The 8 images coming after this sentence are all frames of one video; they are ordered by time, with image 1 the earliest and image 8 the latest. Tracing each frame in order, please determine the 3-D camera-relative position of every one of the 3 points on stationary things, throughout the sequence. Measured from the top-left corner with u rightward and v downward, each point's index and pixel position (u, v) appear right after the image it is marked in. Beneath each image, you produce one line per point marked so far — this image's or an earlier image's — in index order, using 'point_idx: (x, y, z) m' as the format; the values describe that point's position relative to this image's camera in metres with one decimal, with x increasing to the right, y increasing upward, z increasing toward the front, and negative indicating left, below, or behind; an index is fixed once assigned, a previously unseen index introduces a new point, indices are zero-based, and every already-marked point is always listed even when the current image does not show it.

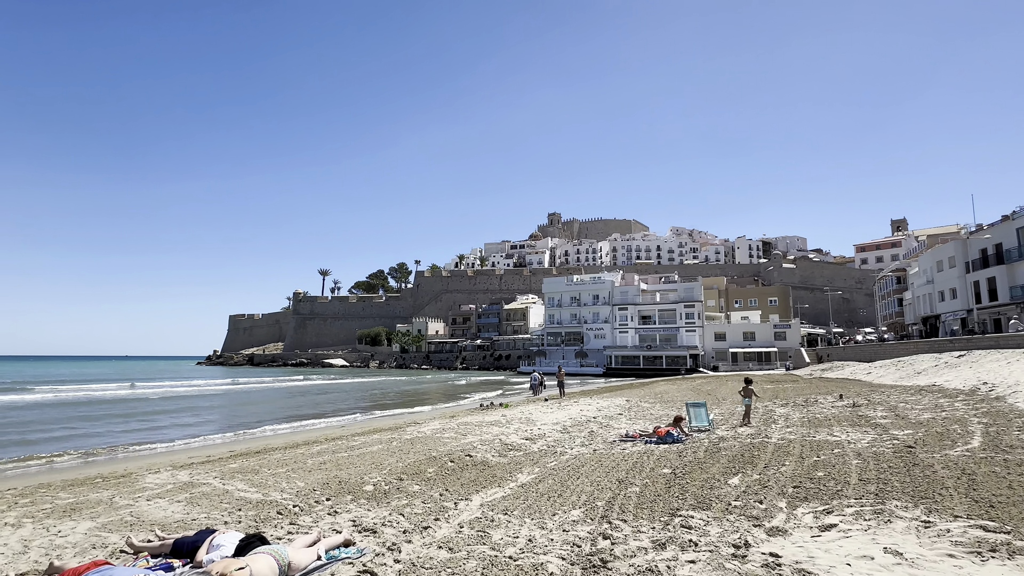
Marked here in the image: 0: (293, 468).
0: (-4.6, -3.8, +11.0) m
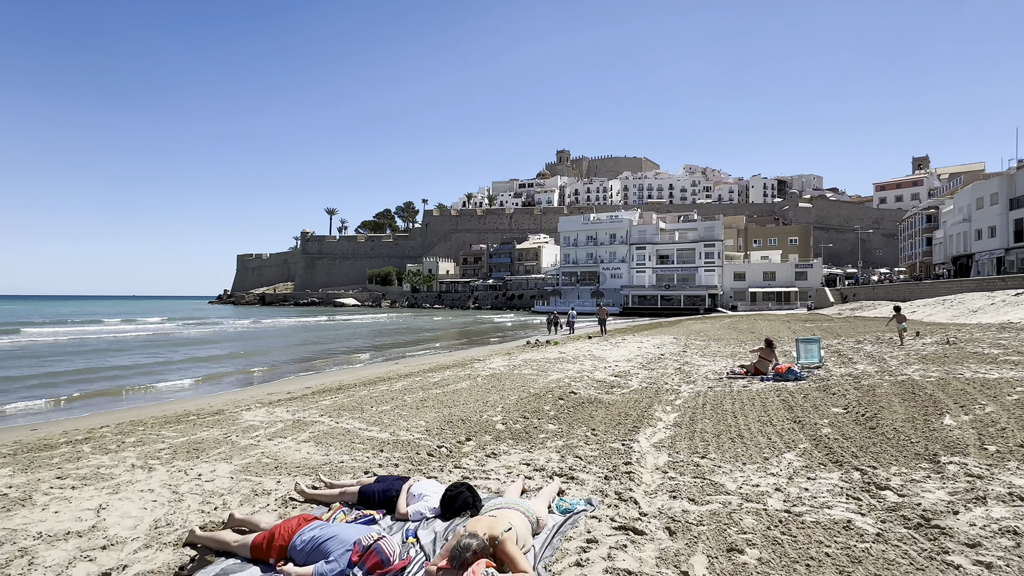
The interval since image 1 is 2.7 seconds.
0: (-2.3, -2.3, +10.3) m
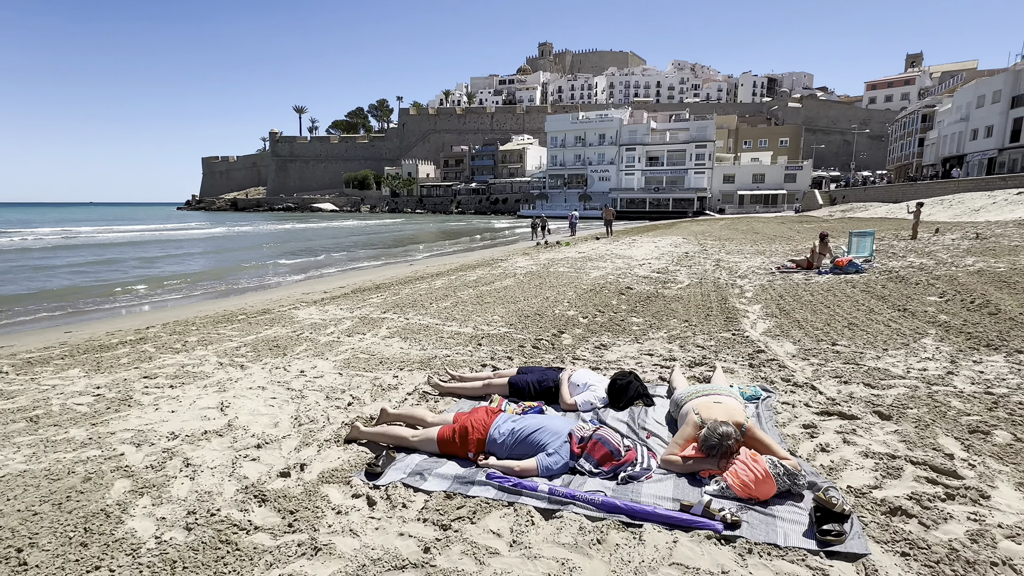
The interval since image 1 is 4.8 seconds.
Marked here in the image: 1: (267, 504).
0: (-1.1, -0.2, +9.8) m
1: (-1.4, -1.3, +3.0) m
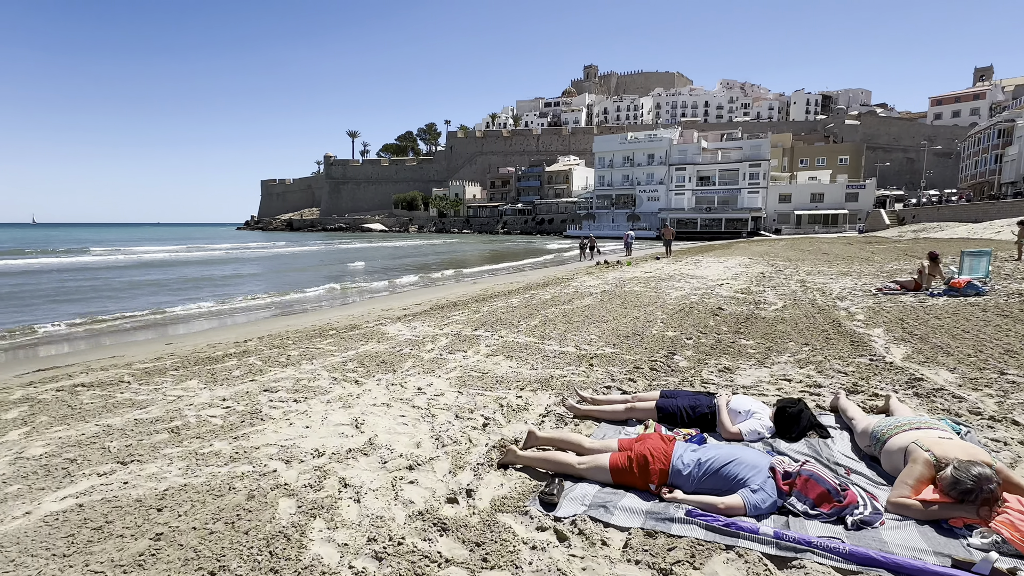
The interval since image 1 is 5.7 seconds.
0: (+0.6, -0.6, +9.6) m
1: (-0.3, -1.3, +2.8) m
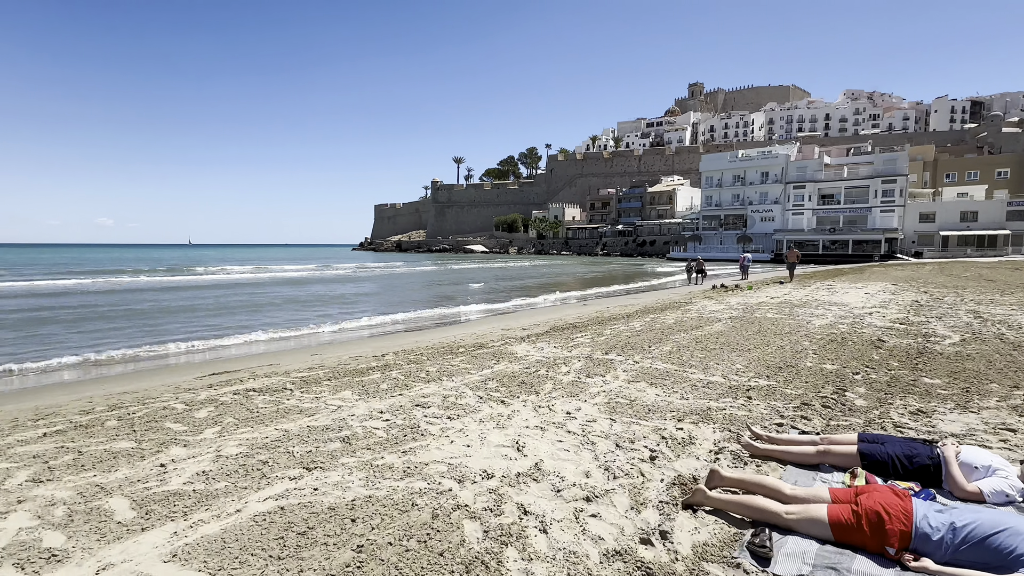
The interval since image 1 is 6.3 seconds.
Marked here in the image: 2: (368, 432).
0: (+2.9, -1.0, +9.0) m
1: (+0.7, -1.4, +2.5) m
2: (-1.3, -1.3, +4.7) m
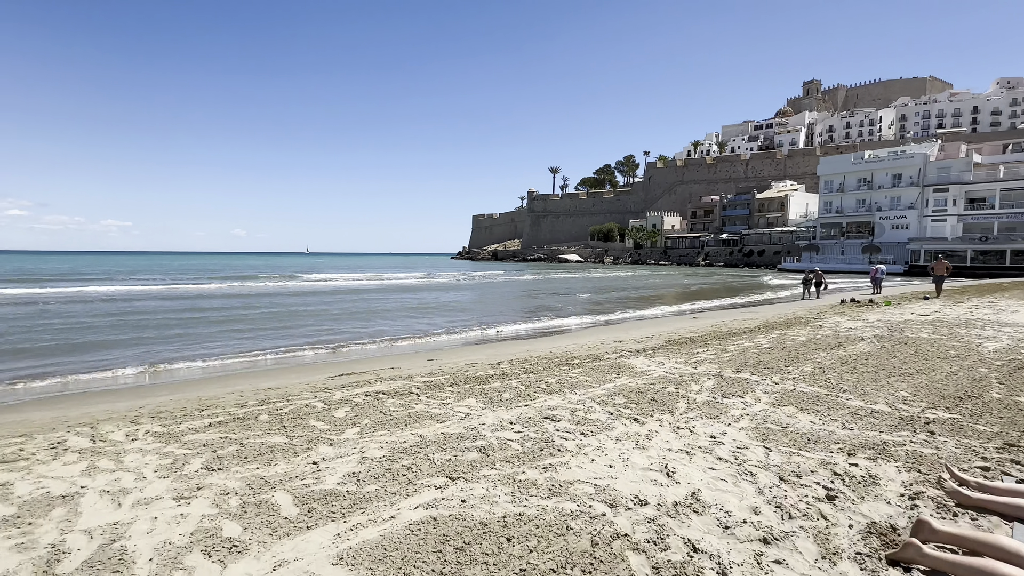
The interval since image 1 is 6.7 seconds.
0: (+4.8, -1.2, +8.1) m
1: (+1.5, -1.5, +2.1) m
2: (-0.1, -1.4, +4.6) m
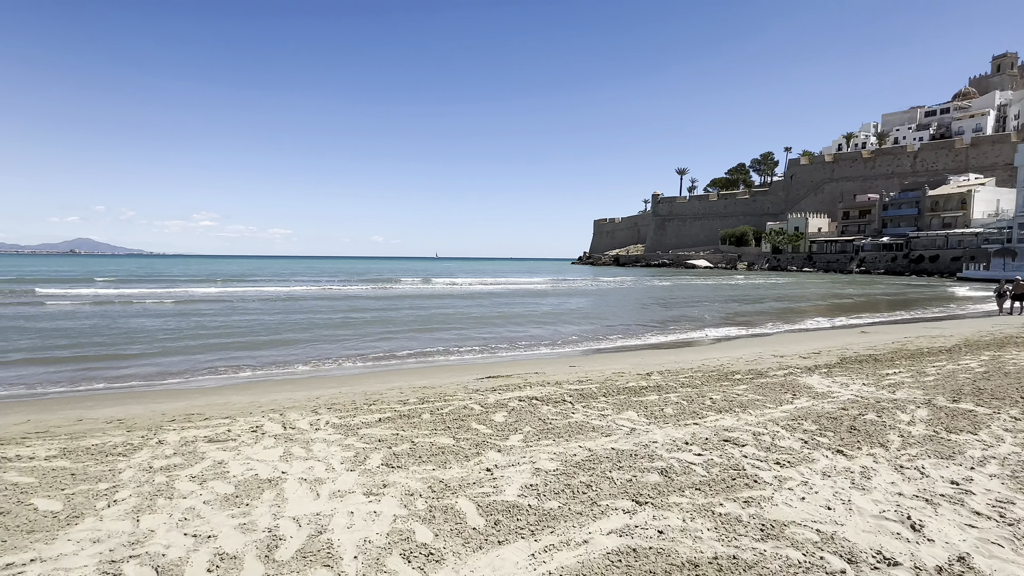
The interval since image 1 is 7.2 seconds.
0: (+7.0, -1.4, +6.4) m
1: (+2.4, -1.6, +1.4) m
2: (+1.4, -1.5, +4.2) m
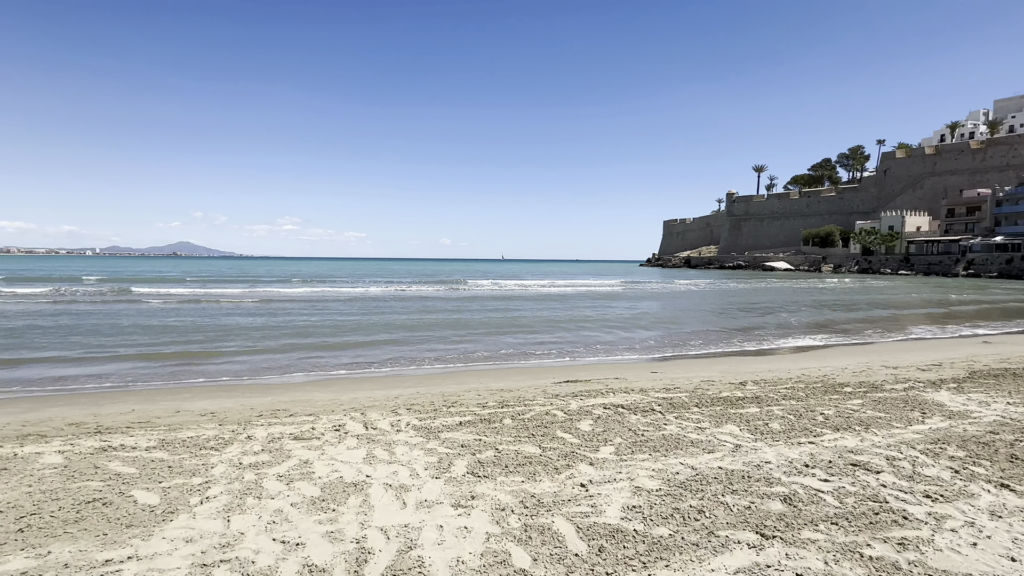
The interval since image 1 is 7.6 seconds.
0: (+7.9, -1.4, +5.2) m
1: (+2.7, -1.6, +0.7) m
2: (+2.1, -1.5, +3.6) m
